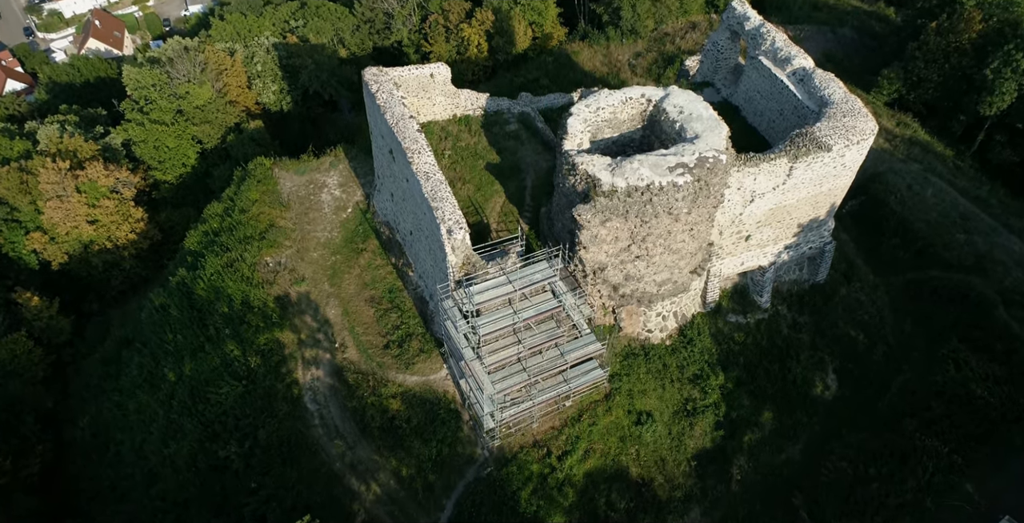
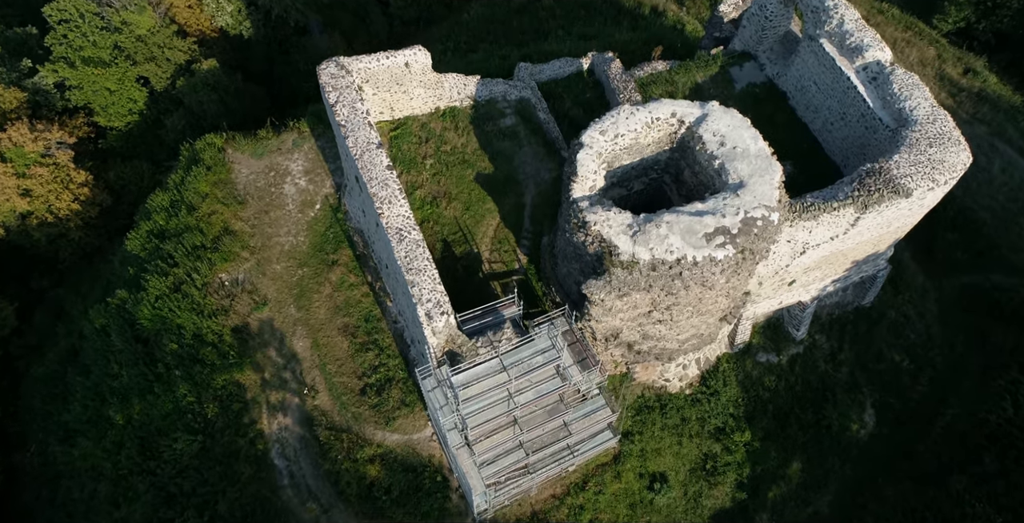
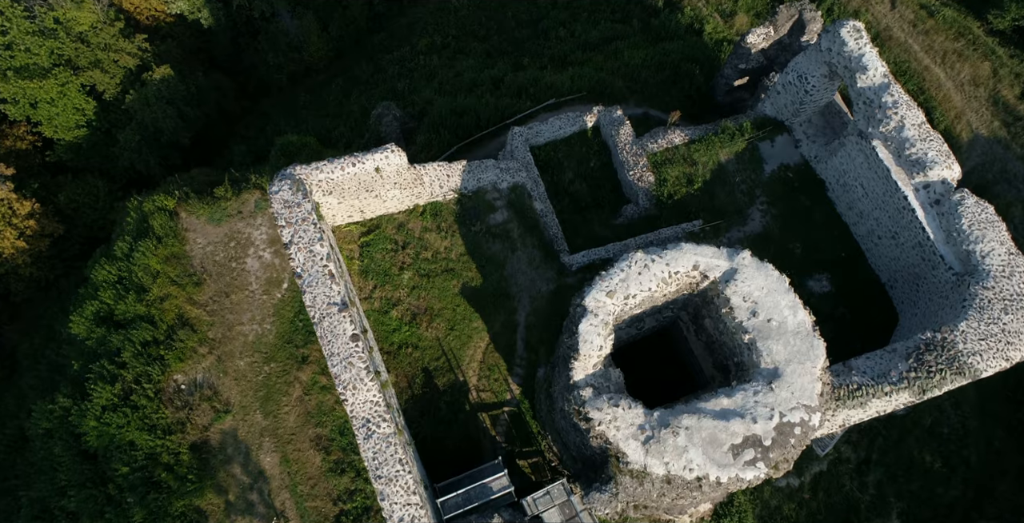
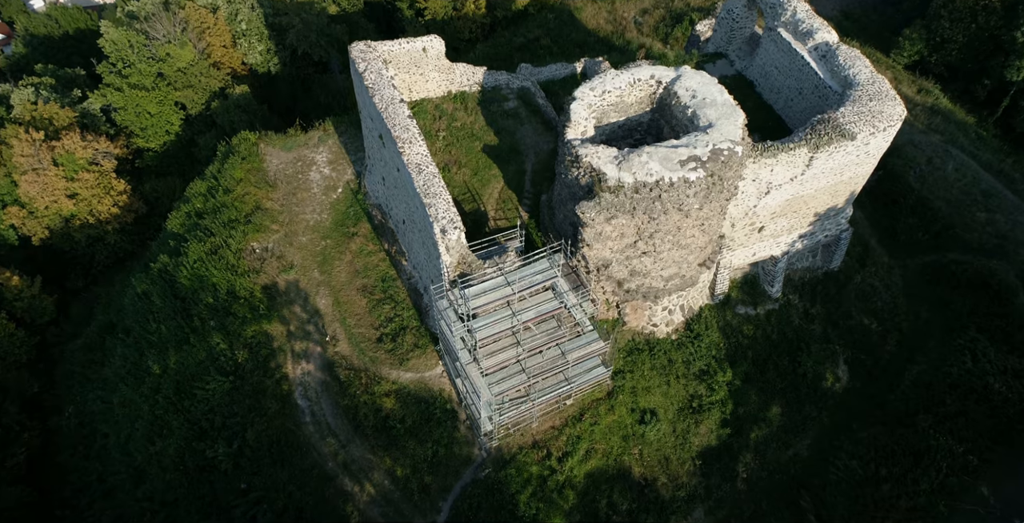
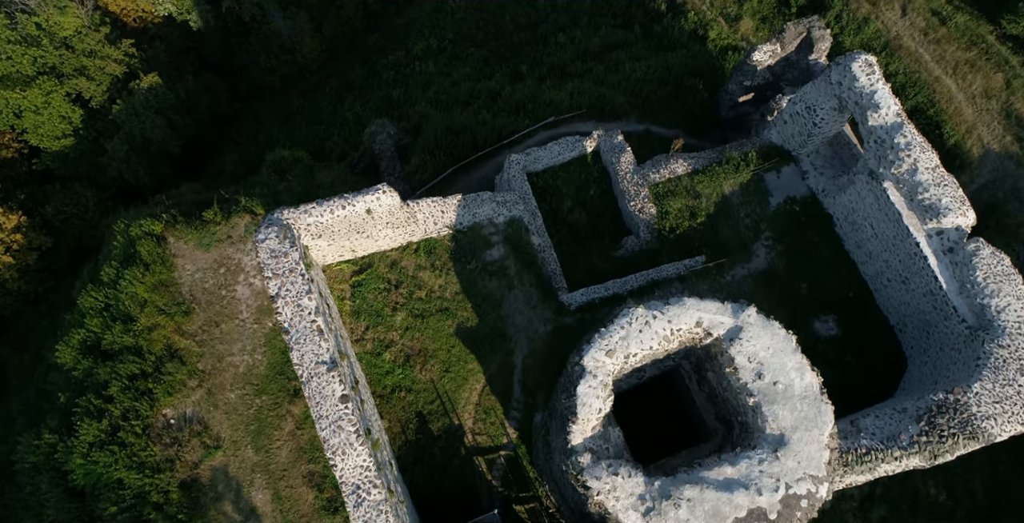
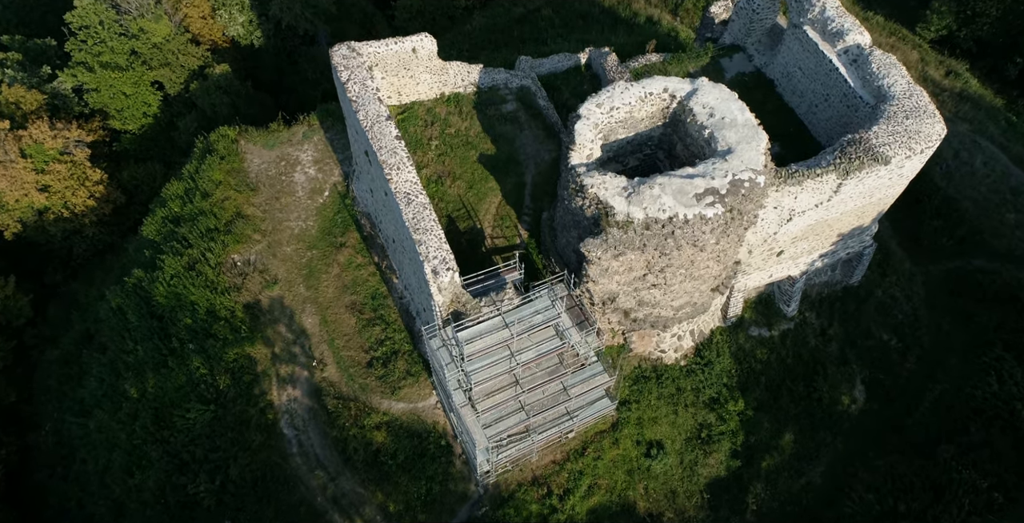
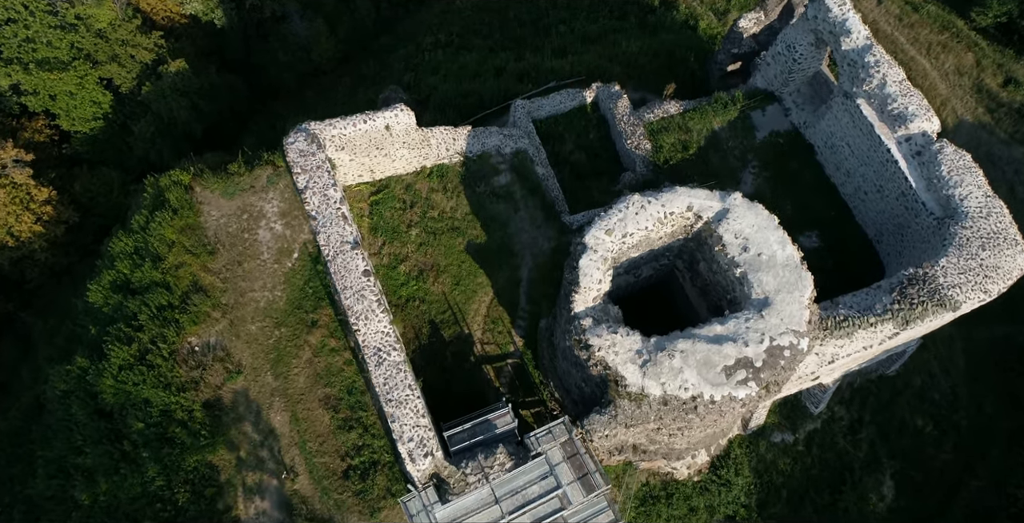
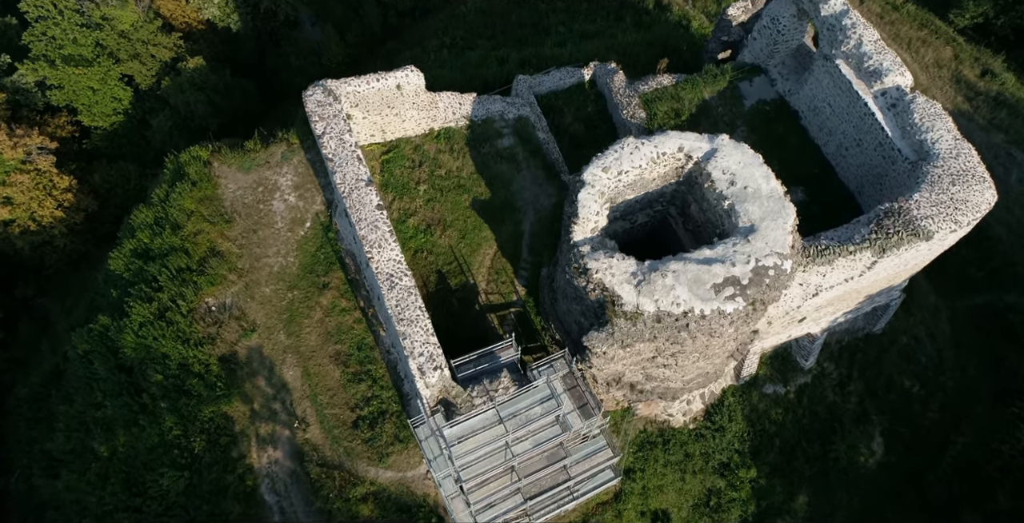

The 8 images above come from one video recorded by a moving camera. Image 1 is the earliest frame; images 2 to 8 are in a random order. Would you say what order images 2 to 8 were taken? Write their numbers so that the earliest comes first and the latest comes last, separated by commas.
4, 6, 2, 8, 7, 3, 5
